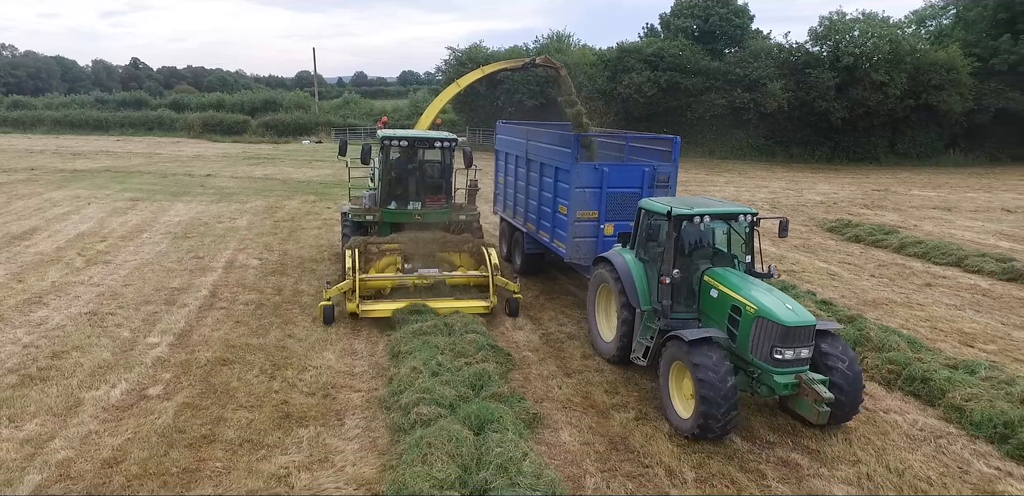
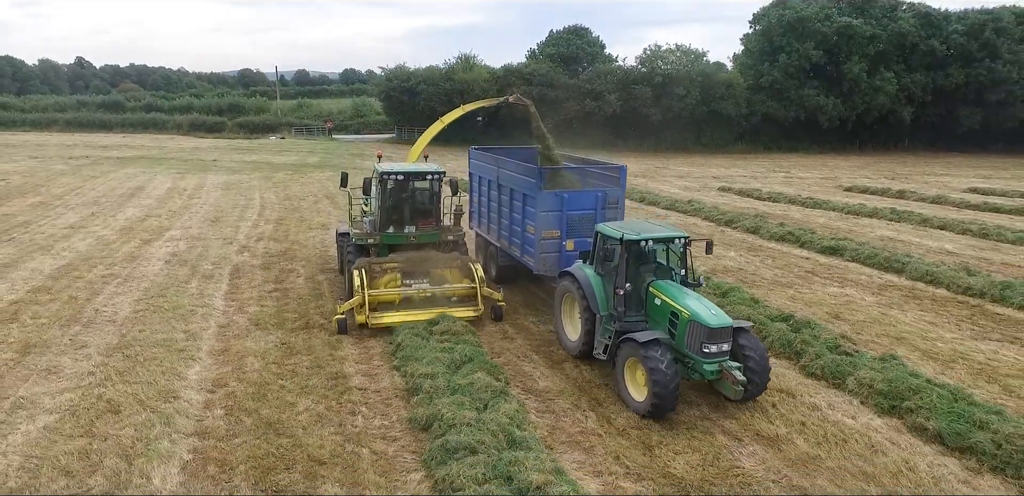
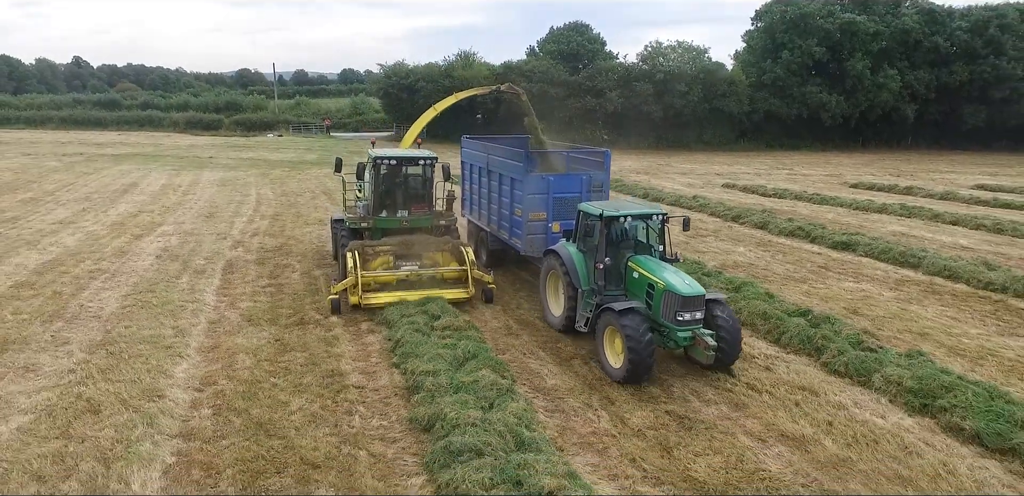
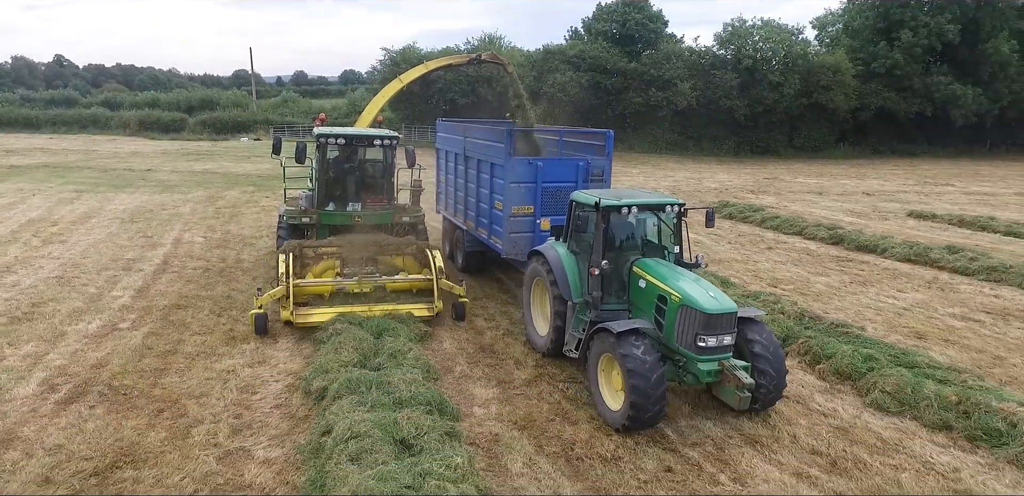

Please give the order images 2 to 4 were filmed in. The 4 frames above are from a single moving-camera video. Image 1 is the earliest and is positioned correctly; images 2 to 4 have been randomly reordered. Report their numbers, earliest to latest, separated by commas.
4, 3, 2
